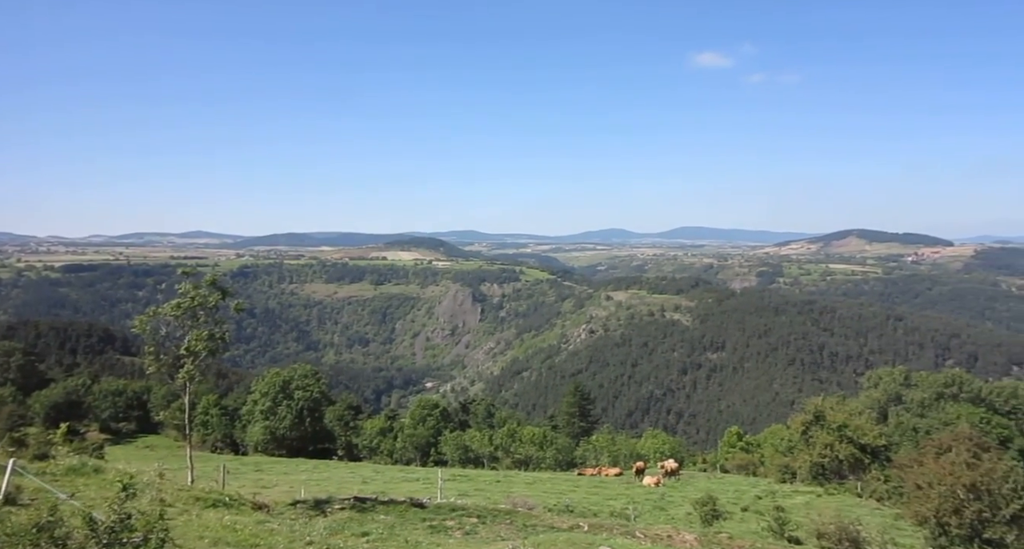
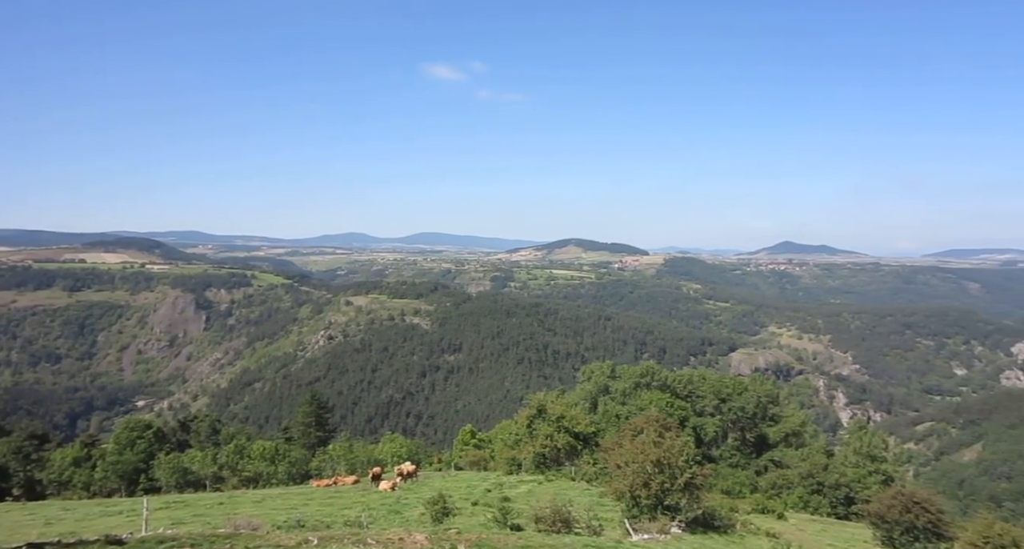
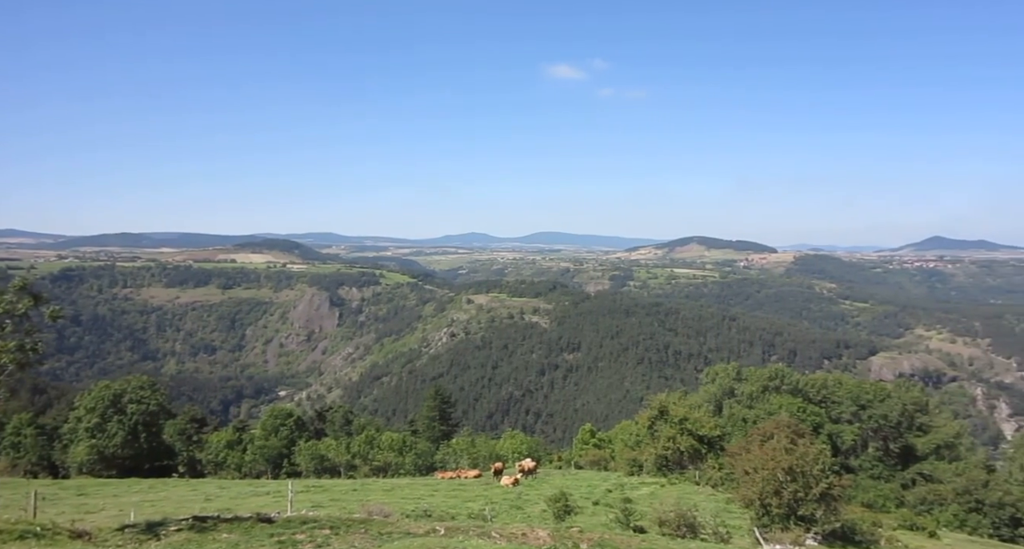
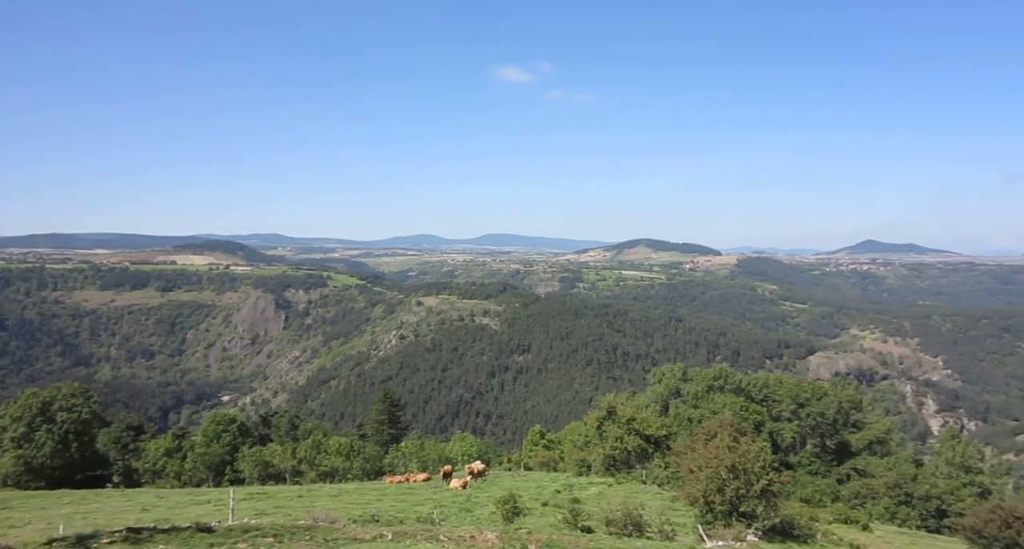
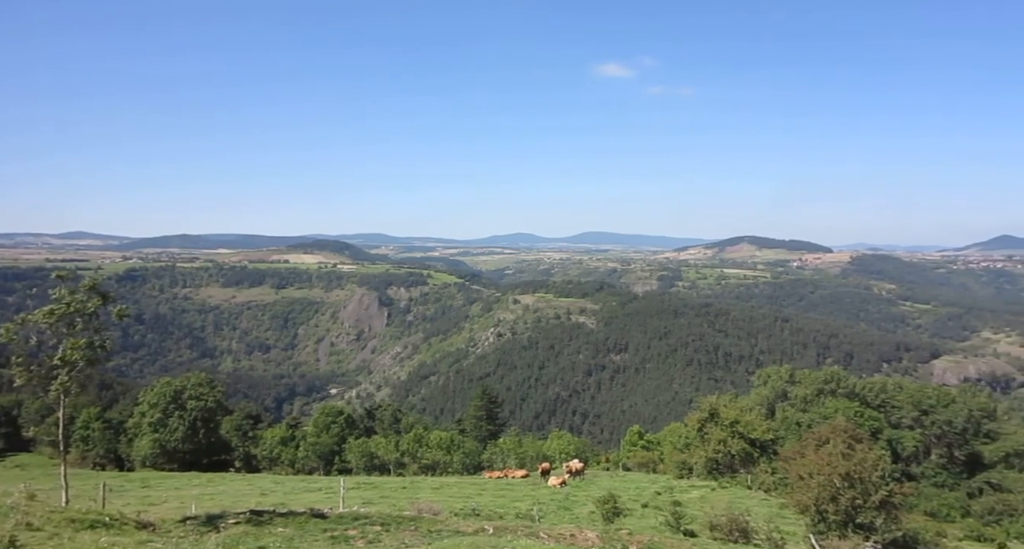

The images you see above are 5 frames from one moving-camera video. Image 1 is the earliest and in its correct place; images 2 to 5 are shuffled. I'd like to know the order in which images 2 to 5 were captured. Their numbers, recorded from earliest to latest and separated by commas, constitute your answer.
5, 3, 4, 2
